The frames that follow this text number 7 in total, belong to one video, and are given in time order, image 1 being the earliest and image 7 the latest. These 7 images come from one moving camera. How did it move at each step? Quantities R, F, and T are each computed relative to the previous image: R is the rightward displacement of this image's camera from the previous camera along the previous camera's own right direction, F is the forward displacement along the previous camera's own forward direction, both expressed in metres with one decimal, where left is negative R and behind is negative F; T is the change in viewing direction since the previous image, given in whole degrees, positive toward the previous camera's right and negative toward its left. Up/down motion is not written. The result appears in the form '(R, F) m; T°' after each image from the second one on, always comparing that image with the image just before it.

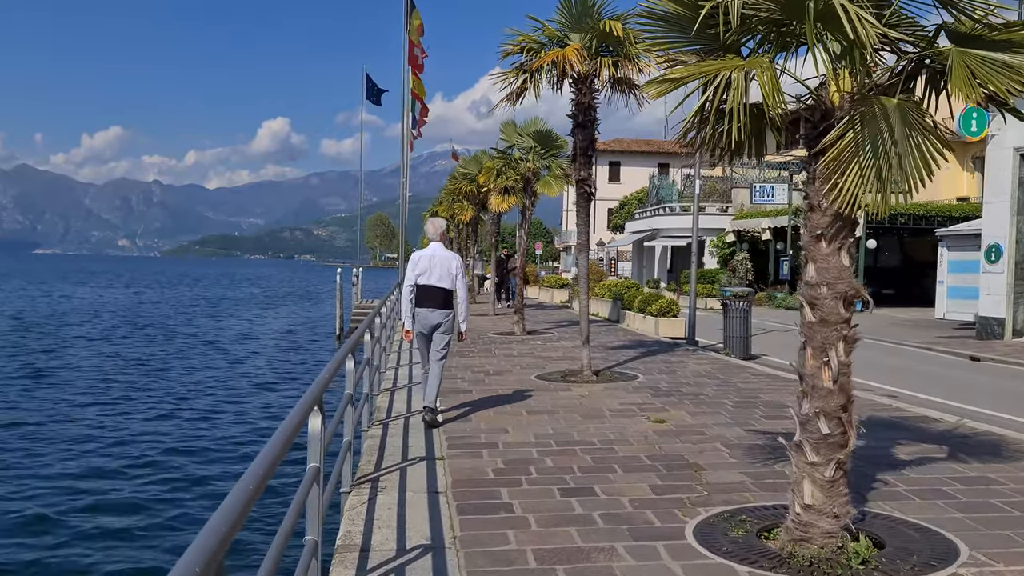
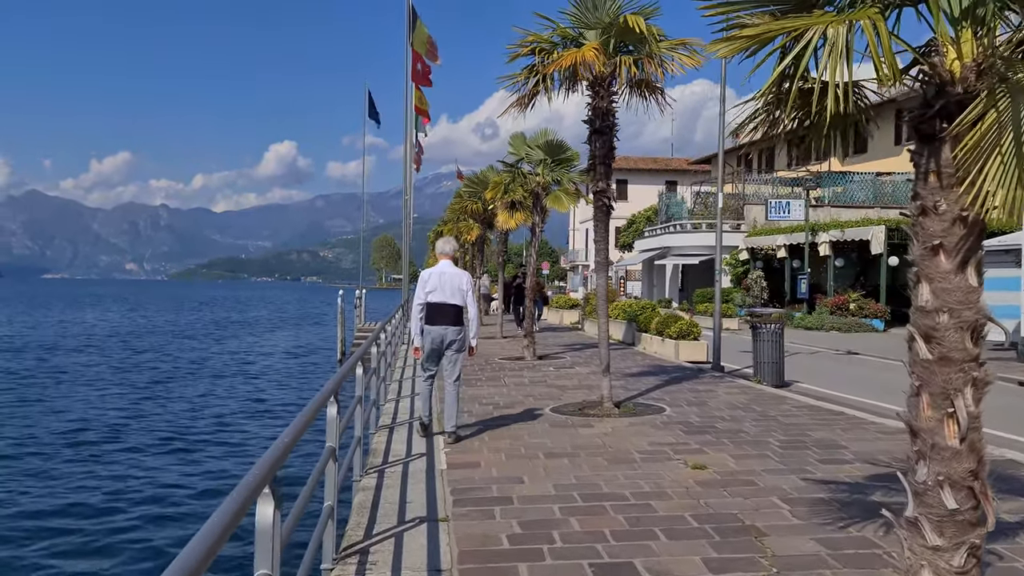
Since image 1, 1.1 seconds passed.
(-0.1, +1.0) m; 0°
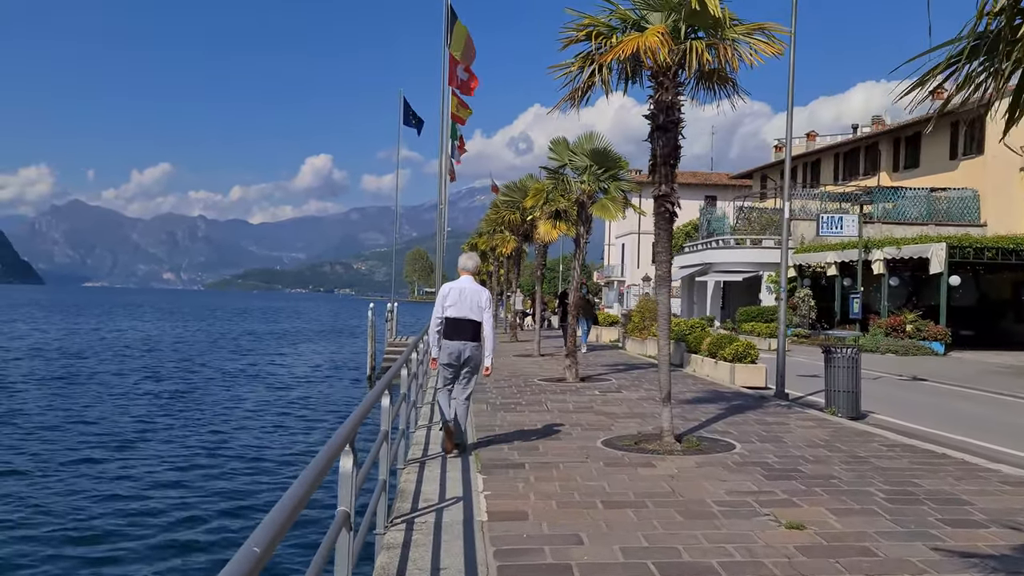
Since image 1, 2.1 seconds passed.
(-0.2, +1.1) m; -2°
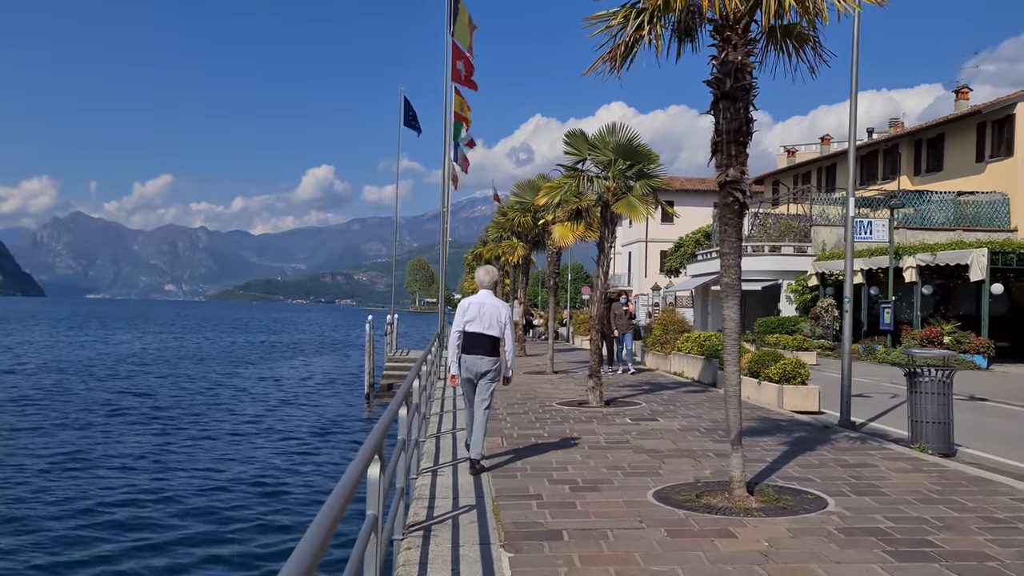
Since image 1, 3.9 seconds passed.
(-0.2, +1.8) m; 0°
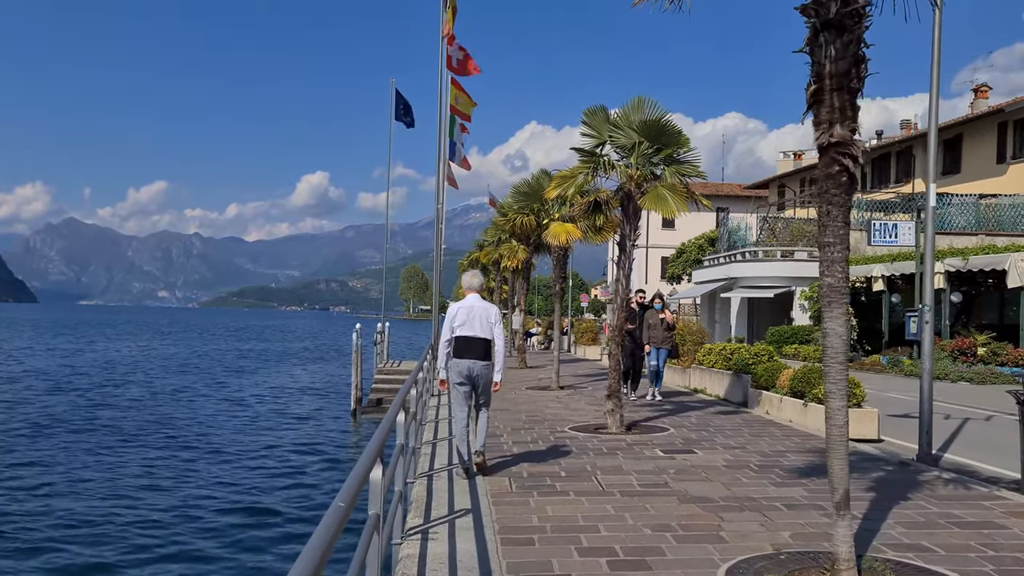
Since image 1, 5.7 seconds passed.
(-0.1, +1.9) m; 0°
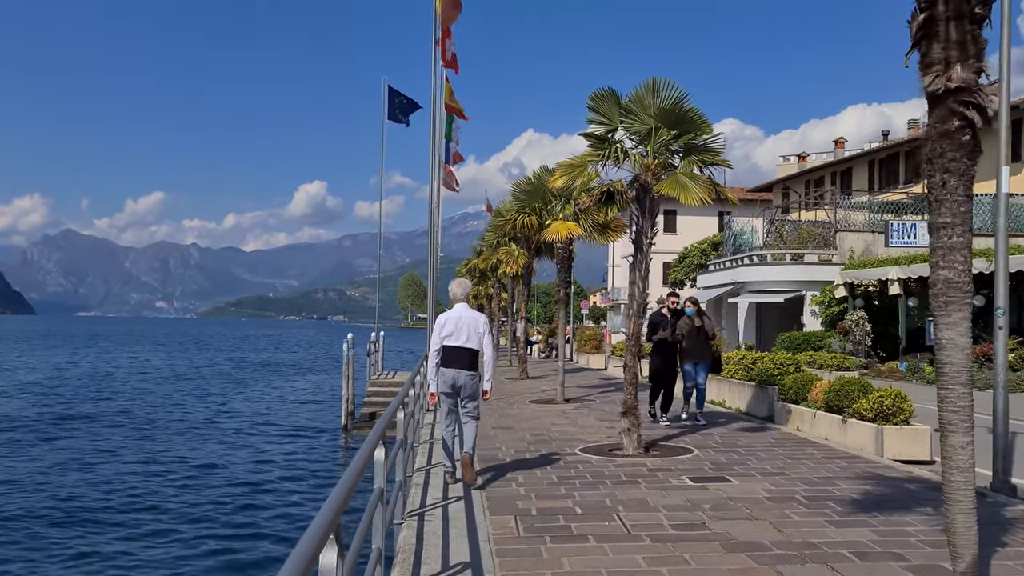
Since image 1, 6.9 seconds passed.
(0.0, +1.2) m; 0°
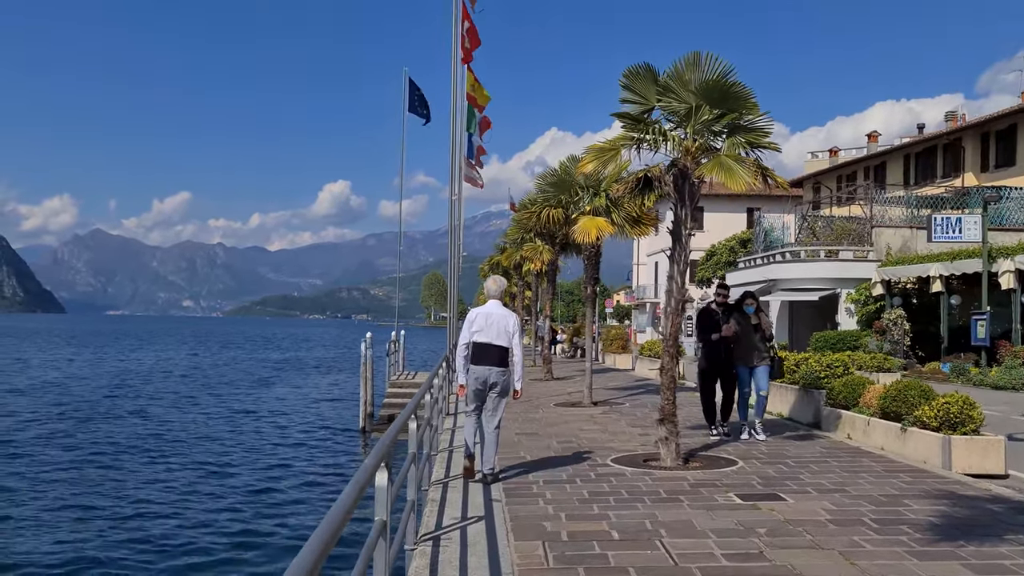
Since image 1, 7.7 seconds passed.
(0.0, +0.8) m; -2°
